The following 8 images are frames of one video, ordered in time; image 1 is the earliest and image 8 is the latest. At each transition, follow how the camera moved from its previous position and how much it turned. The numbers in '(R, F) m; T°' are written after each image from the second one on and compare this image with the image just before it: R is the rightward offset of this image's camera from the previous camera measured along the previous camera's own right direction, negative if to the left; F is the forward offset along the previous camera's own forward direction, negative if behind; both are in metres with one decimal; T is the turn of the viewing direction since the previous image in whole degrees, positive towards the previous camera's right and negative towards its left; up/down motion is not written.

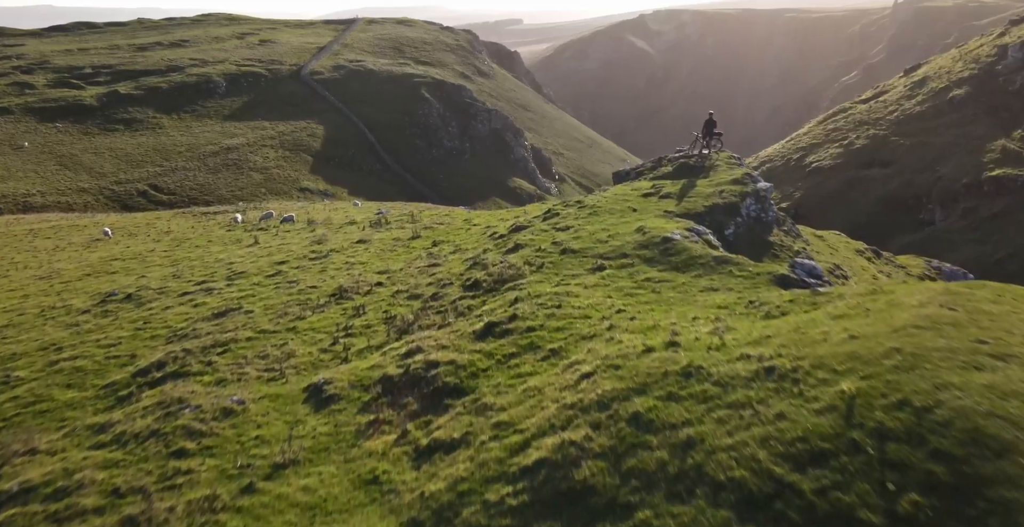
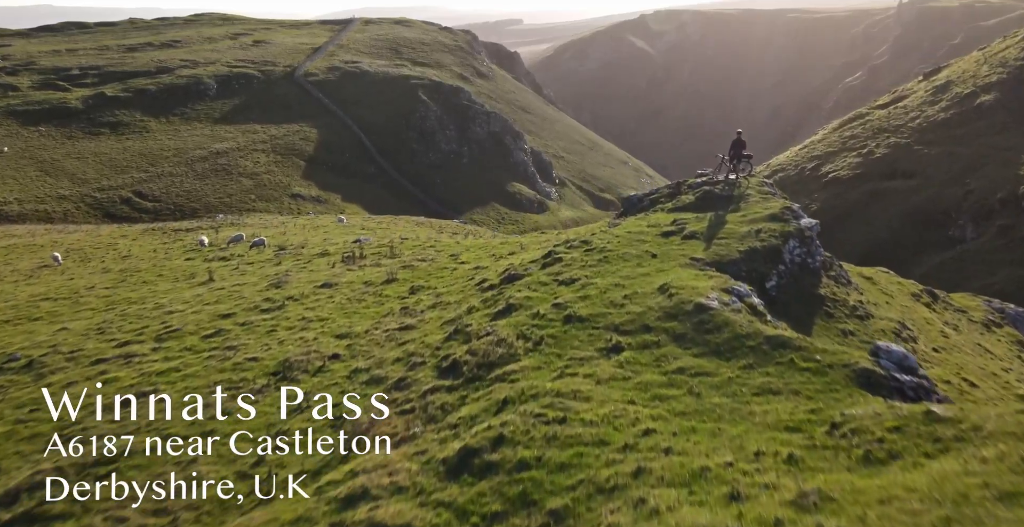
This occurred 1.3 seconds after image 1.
(+0.2, +4.5) m; 0°
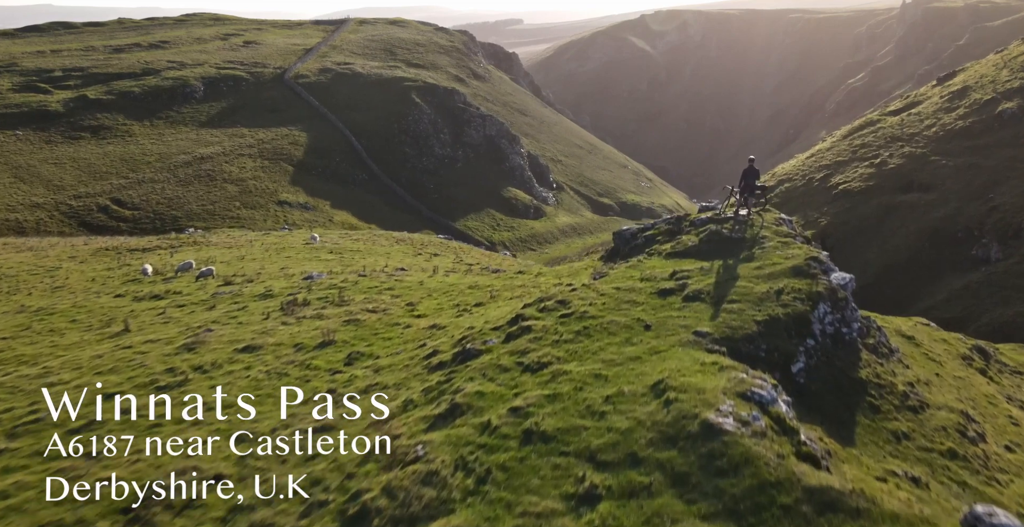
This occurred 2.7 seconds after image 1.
(+1.0, +4.4) m; 0°
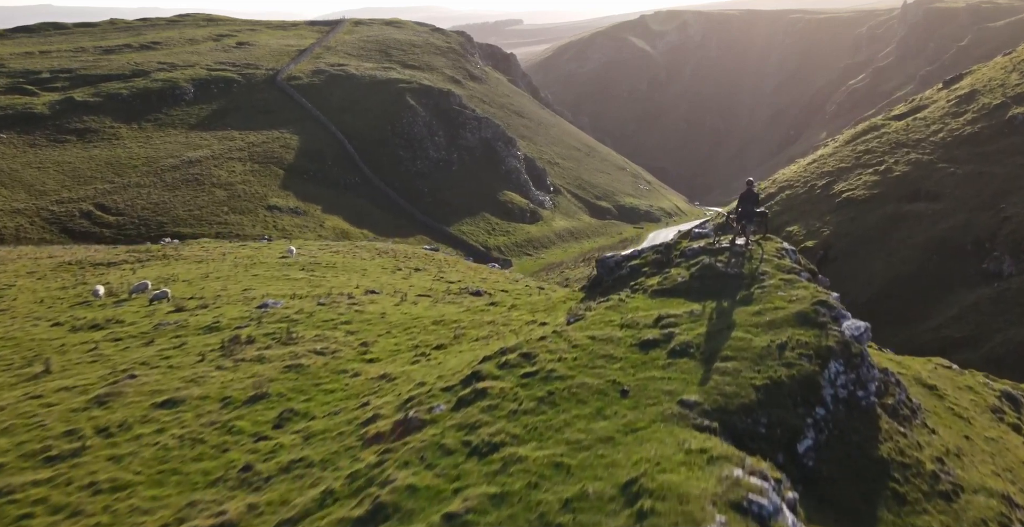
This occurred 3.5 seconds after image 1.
(+0.9, +2.7) m; 0°
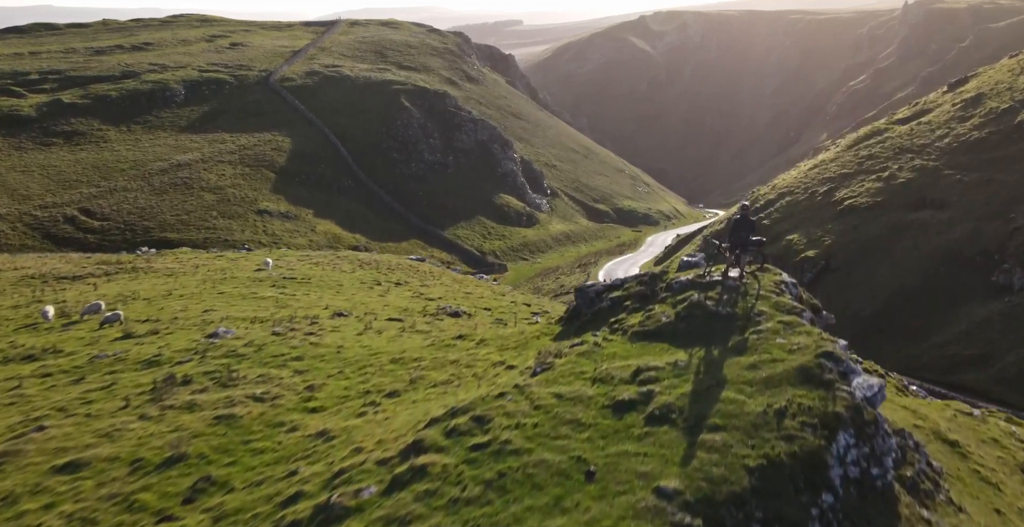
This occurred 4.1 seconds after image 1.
(+0.9, +2.3) m; 0°
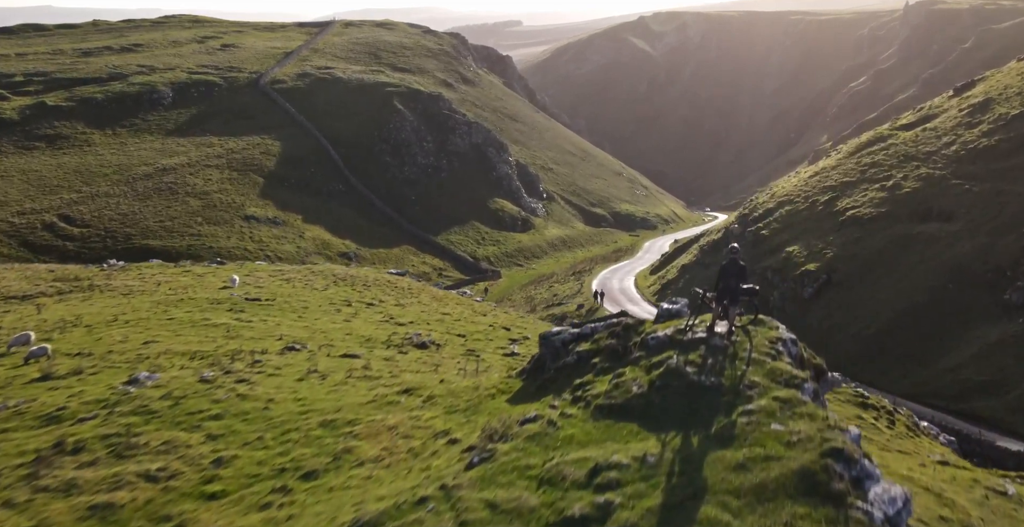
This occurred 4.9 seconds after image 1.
(+1.1, +2.9) m; 0°
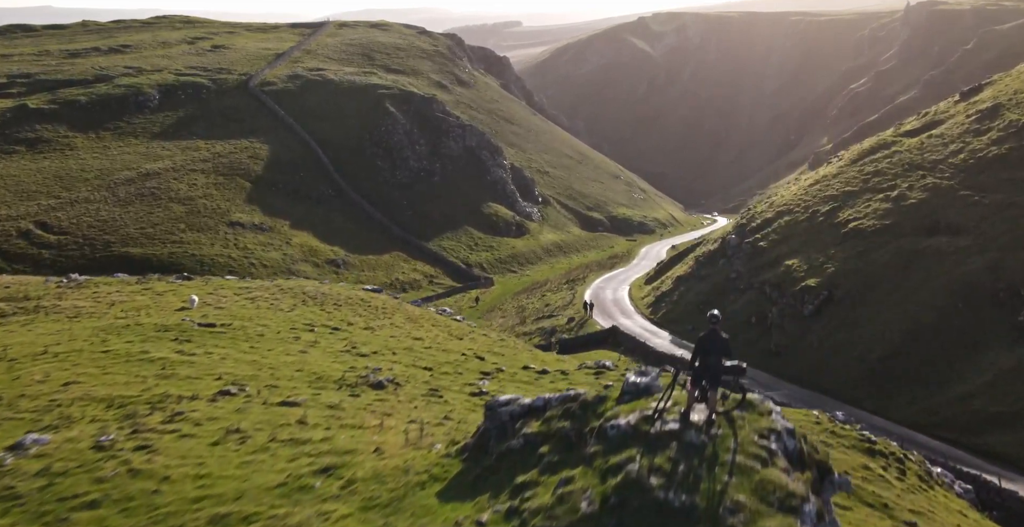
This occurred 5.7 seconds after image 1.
(+1.2, +3.1) m; 0°
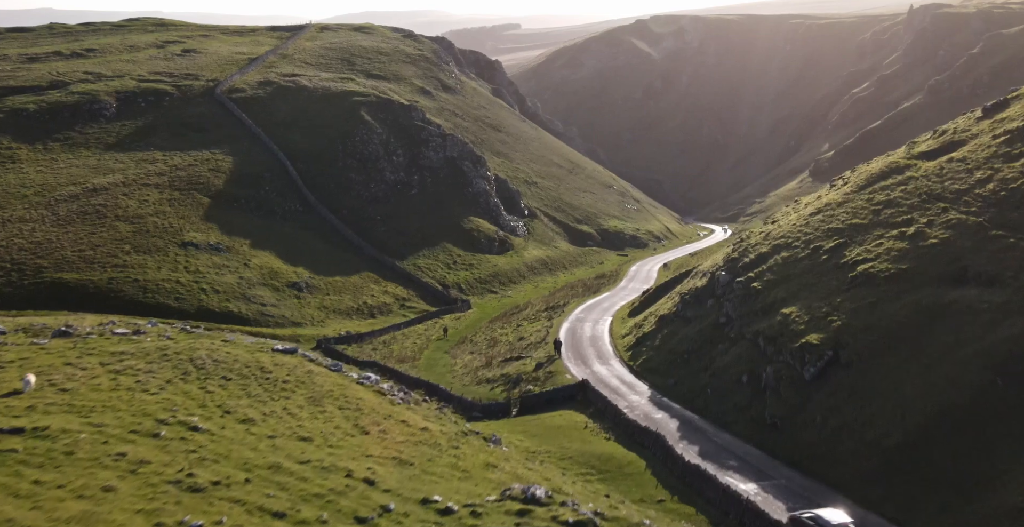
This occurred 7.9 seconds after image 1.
(+3.5, +9.0) m; 0°
